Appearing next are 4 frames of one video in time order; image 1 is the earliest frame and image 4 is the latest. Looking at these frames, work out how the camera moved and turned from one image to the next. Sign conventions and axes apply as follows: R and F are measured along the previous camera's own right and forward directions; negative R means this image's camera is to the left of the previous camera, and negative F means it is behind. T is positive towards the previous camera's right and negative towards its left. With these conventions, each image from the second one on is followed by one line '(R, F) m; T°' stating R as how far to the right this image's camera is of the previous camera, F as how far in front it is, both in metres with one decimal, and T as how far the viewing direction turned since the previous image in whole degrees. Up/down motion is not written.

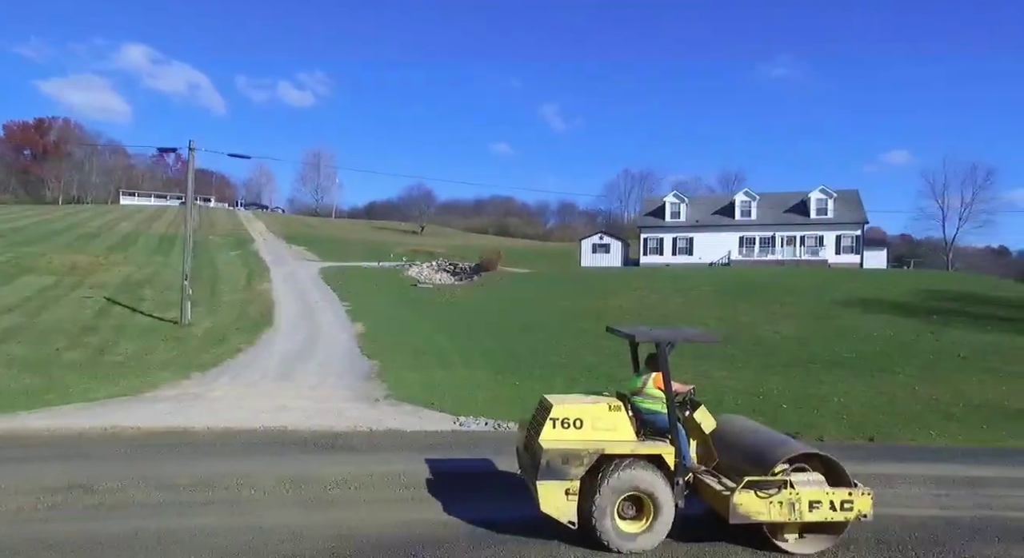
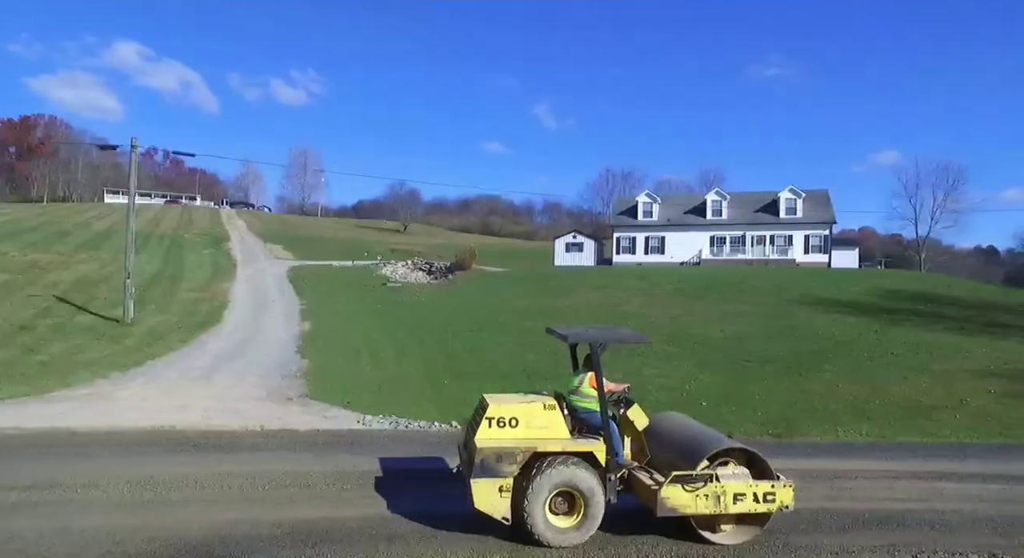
(+1.2, -0.2) m; 0°
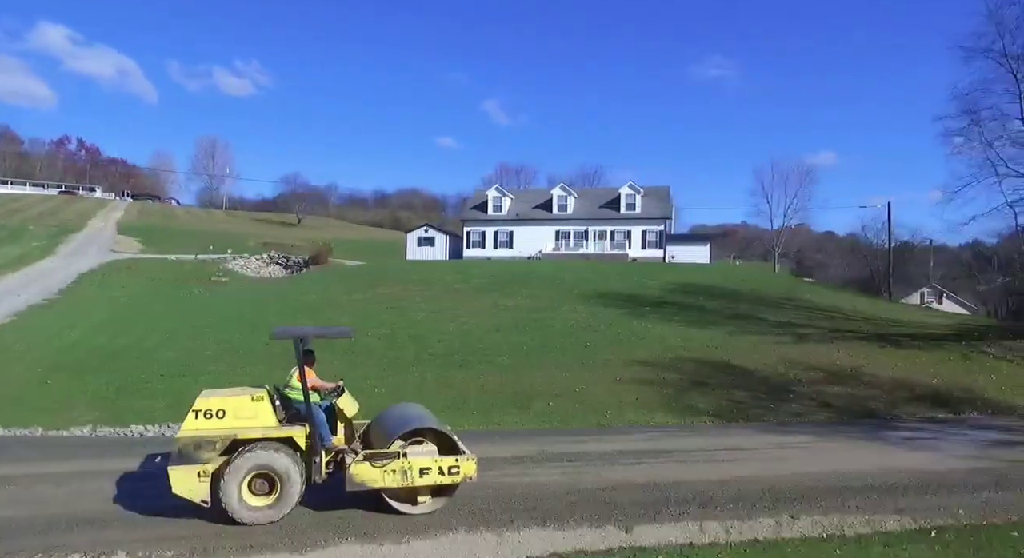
(+4.8, -1.2) m; +5°
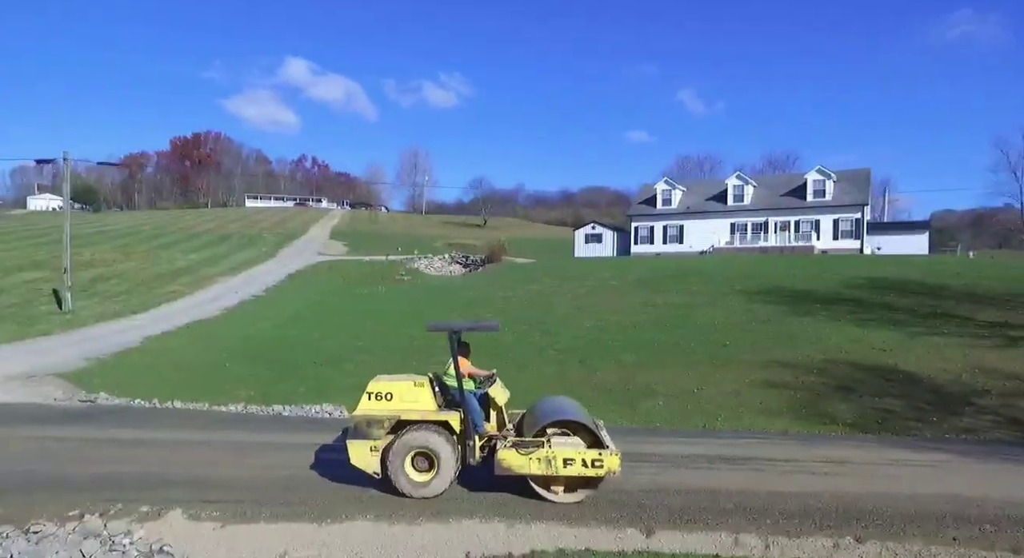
(+2.0, +0.7) m; -15°
